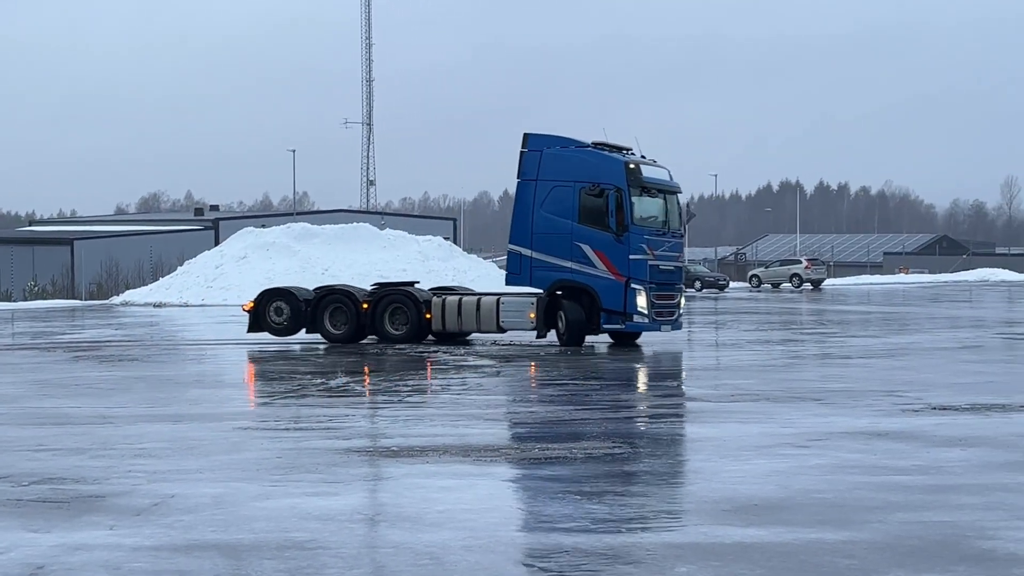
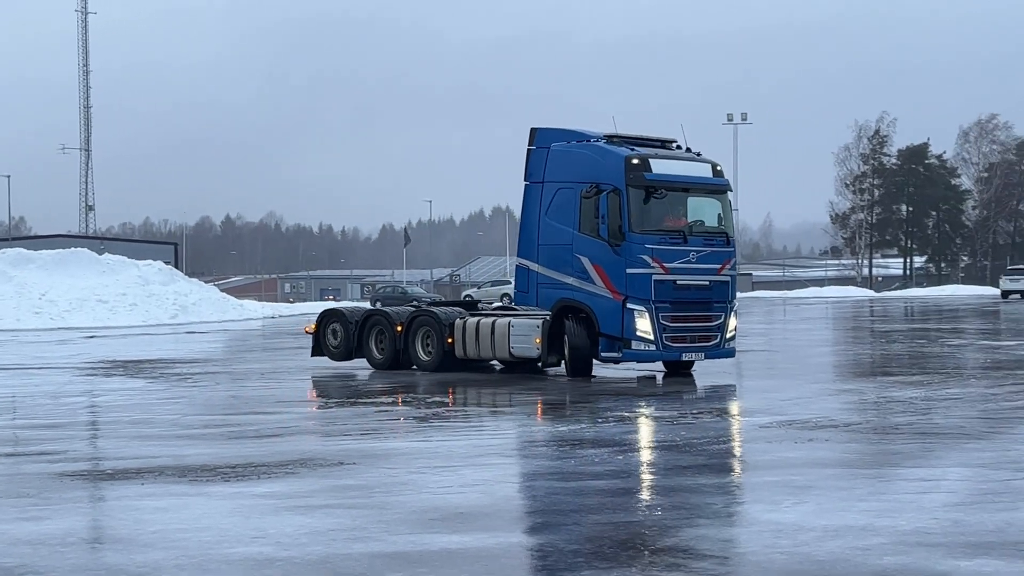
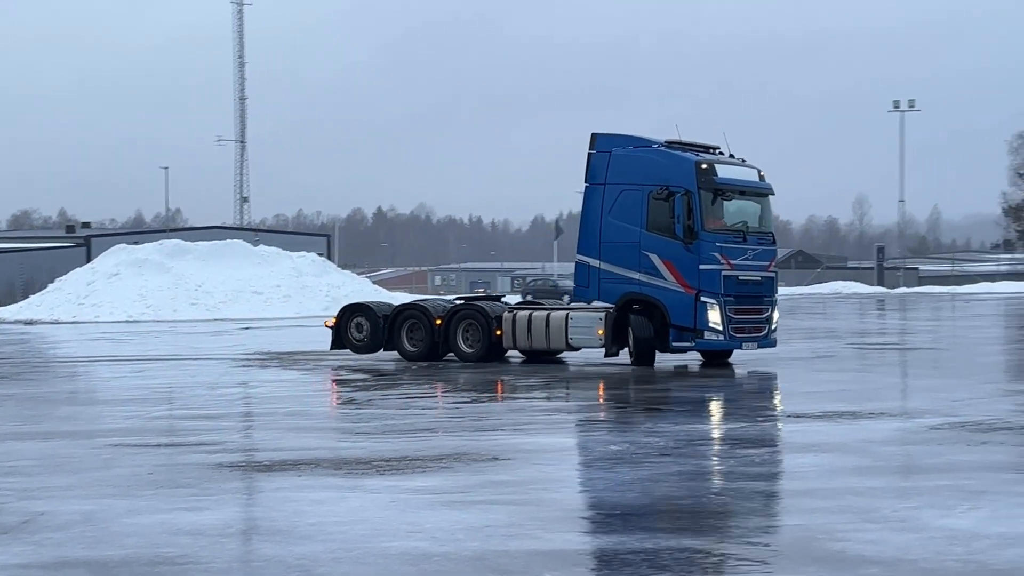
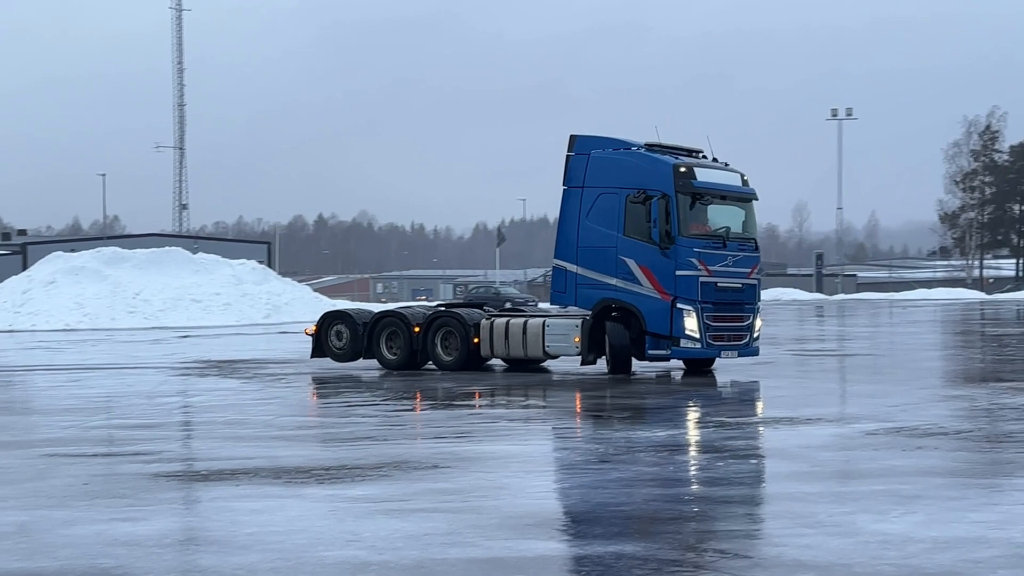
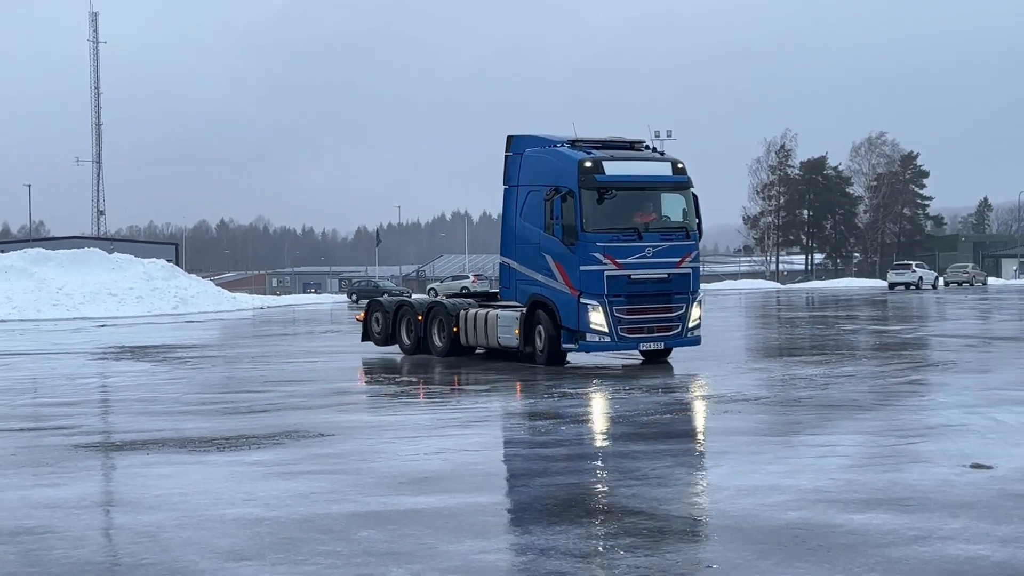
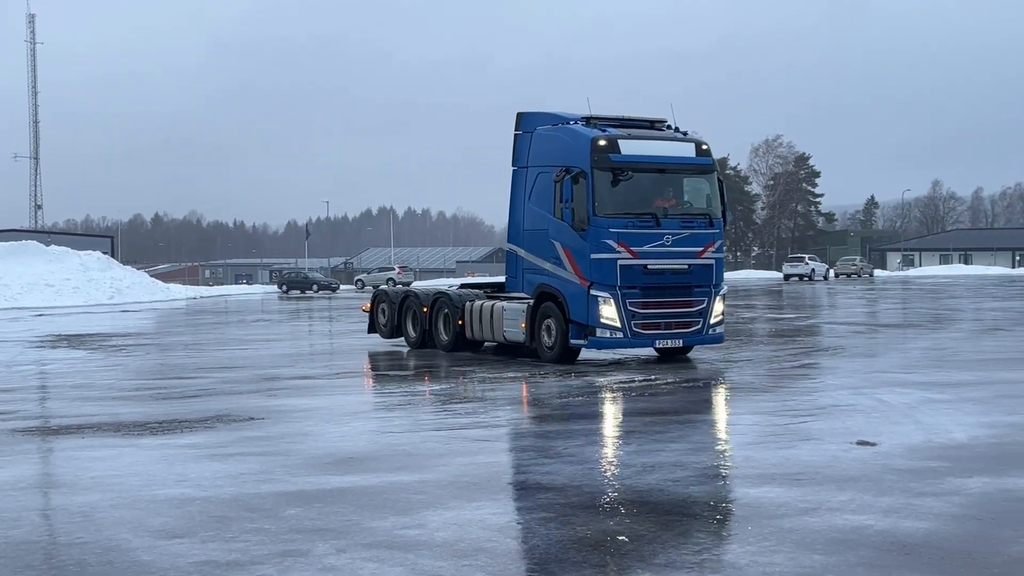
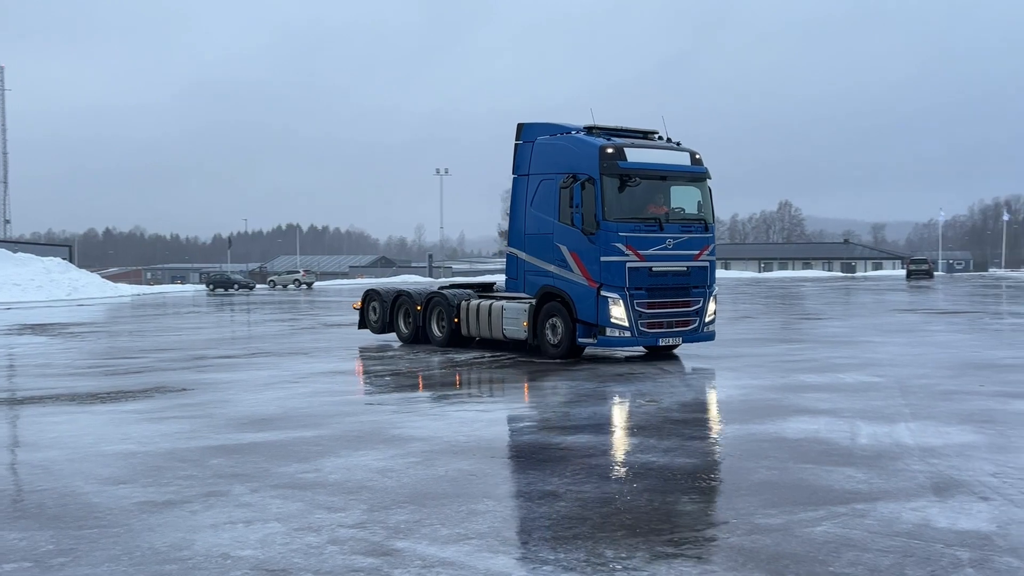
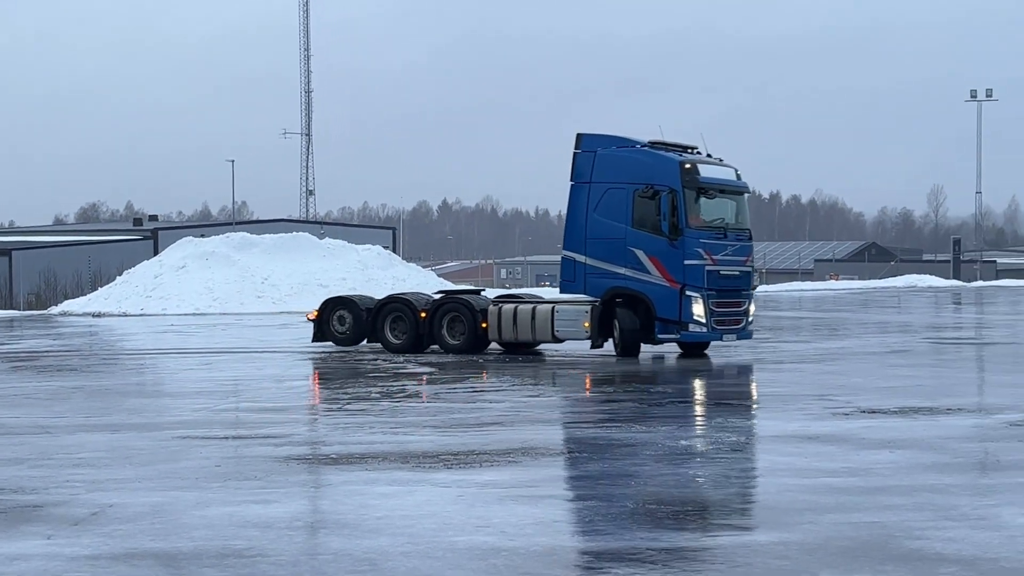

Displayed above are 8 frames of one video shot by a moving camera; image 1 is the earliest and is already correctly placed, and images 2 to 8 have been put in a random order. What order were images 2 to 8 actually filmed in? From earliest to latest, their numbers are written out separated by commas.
8, 3, 4, 2, 5, 6, 7
